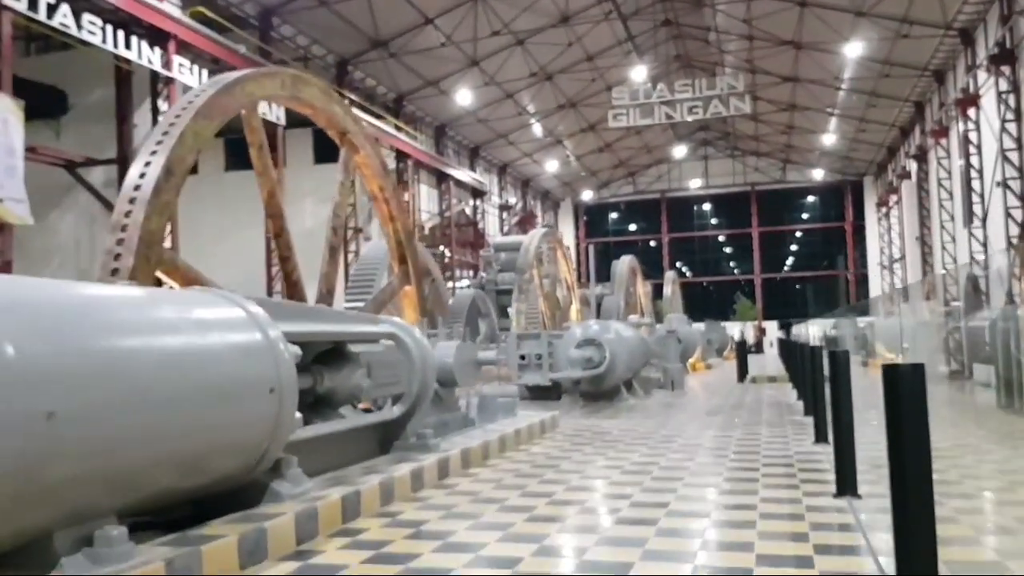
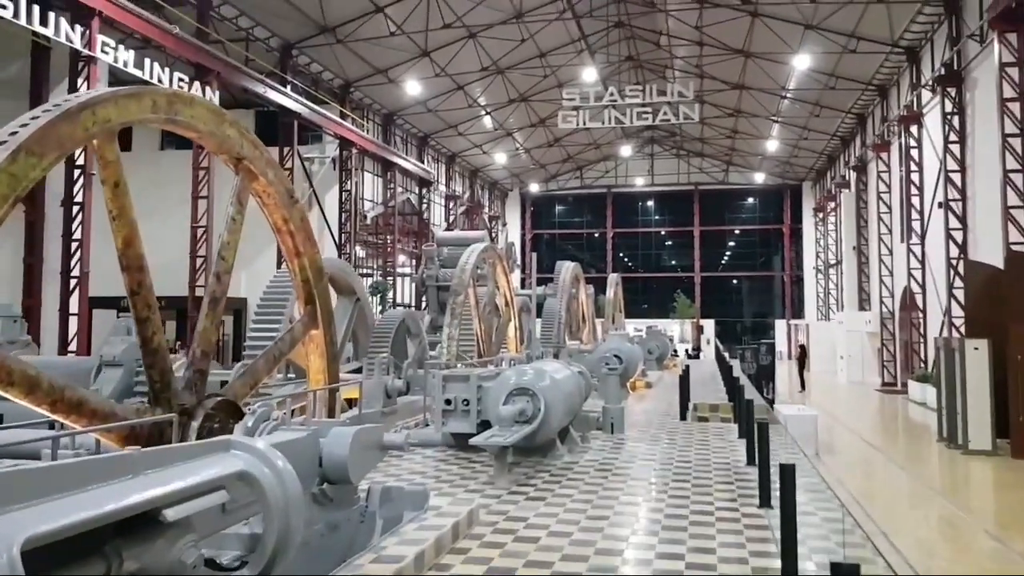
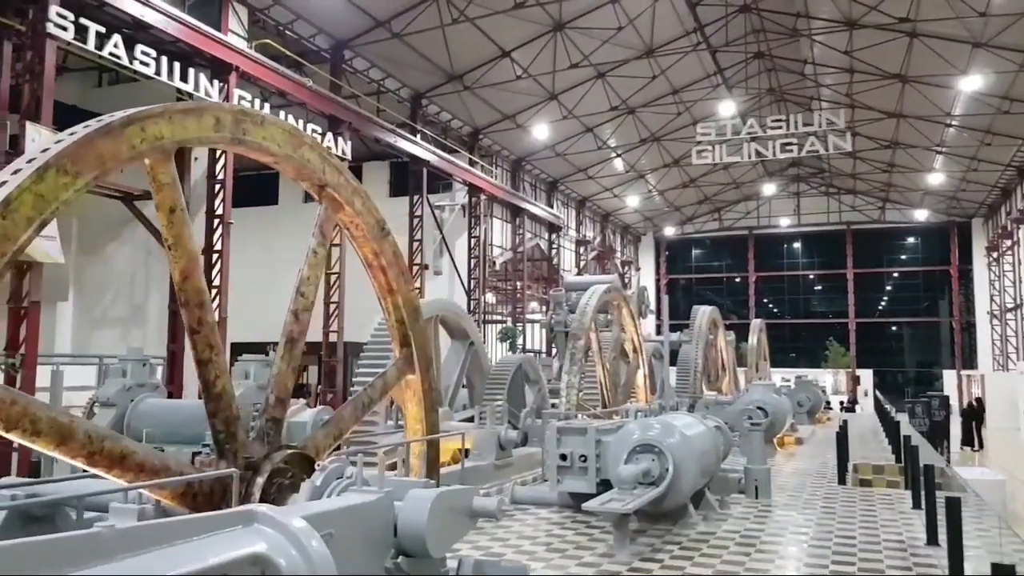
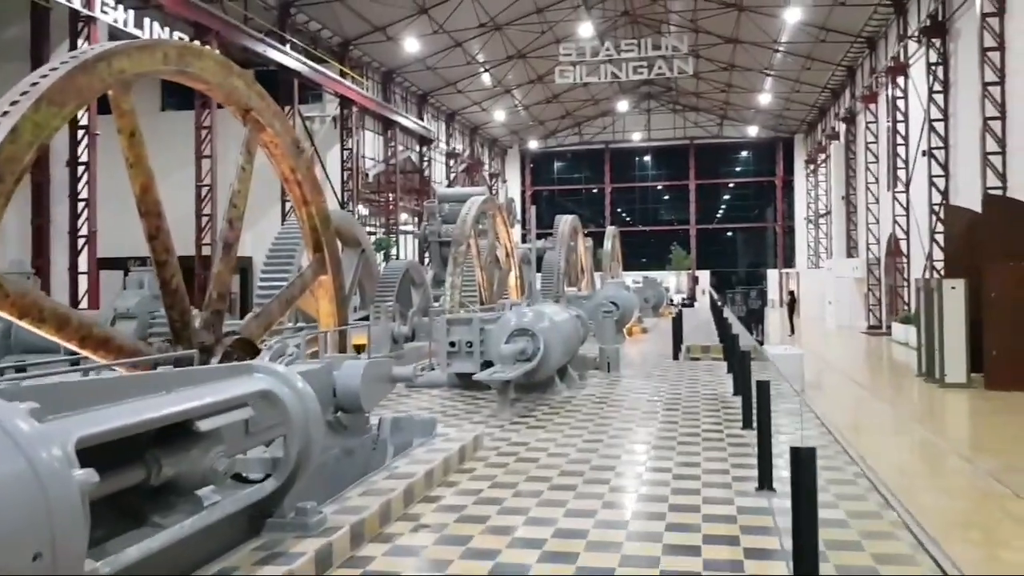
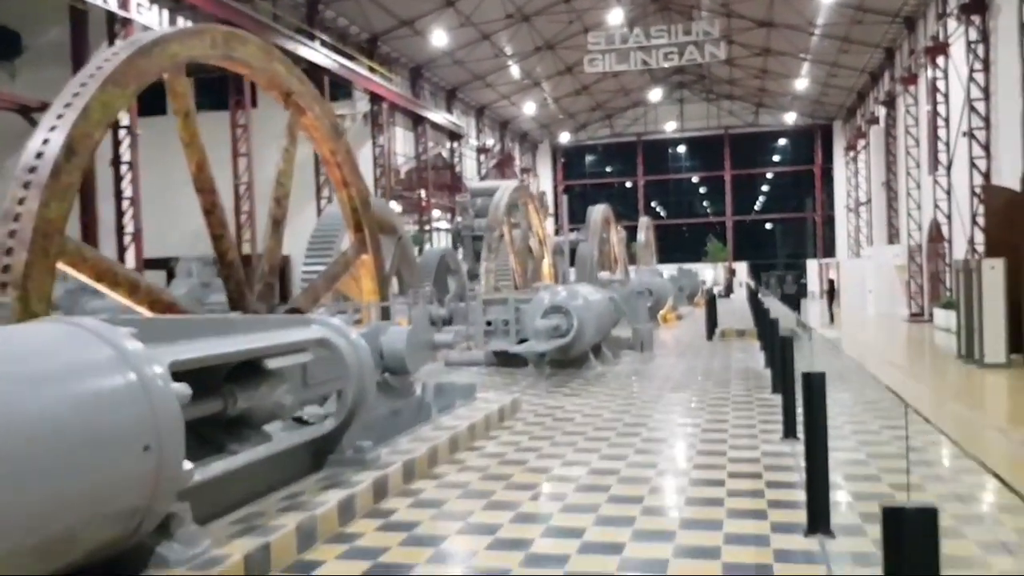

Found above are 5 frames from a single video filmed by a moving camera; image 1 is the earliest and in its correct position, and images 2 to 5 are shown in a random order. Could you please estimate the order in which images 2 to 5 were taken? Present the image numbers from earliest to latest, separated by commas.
5, 4, 2, 3
